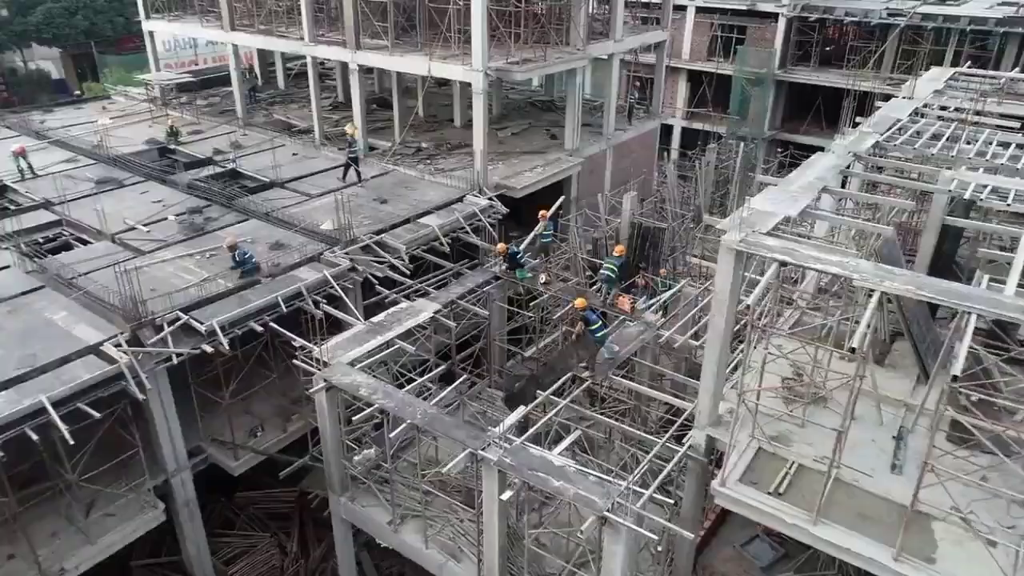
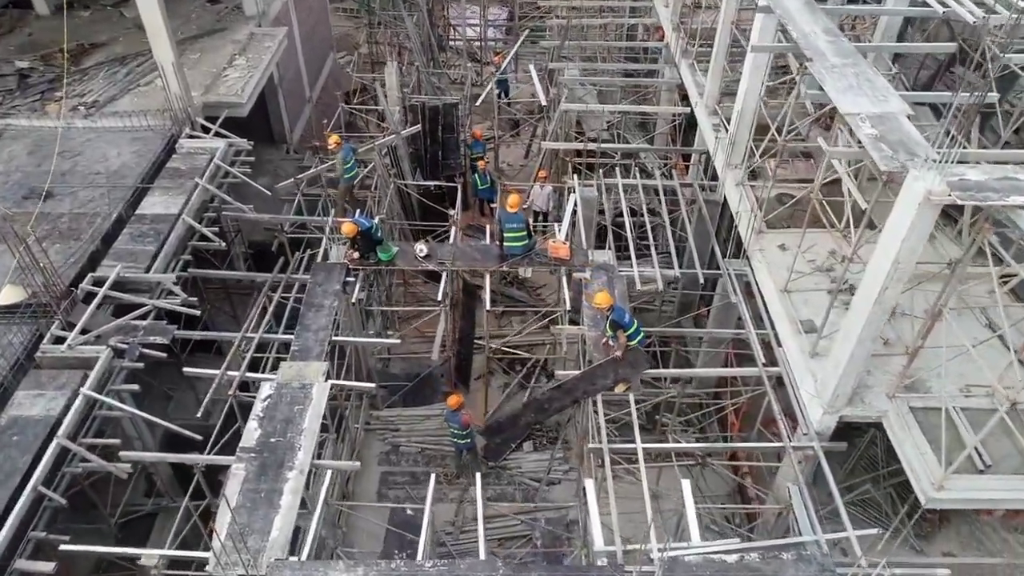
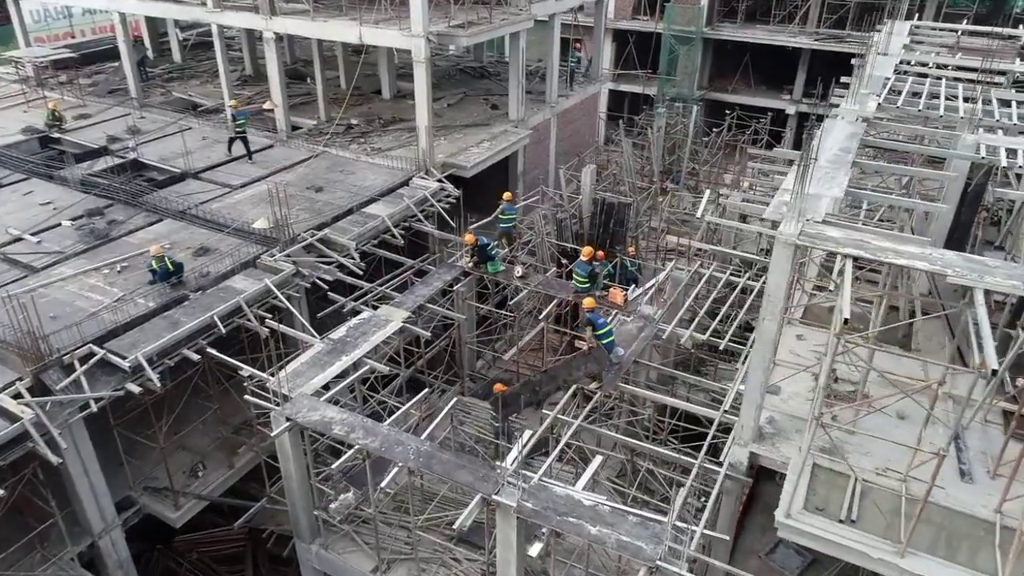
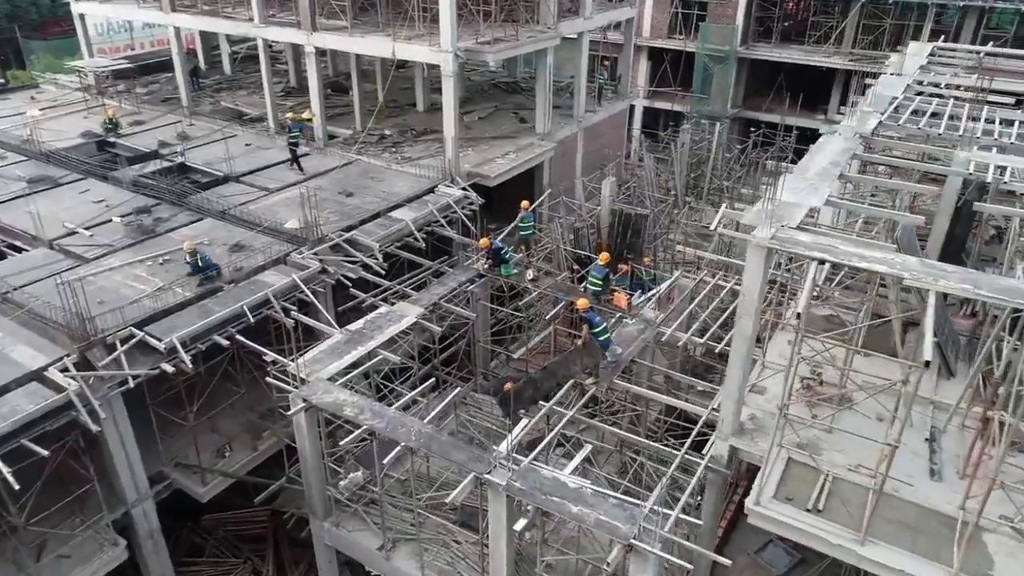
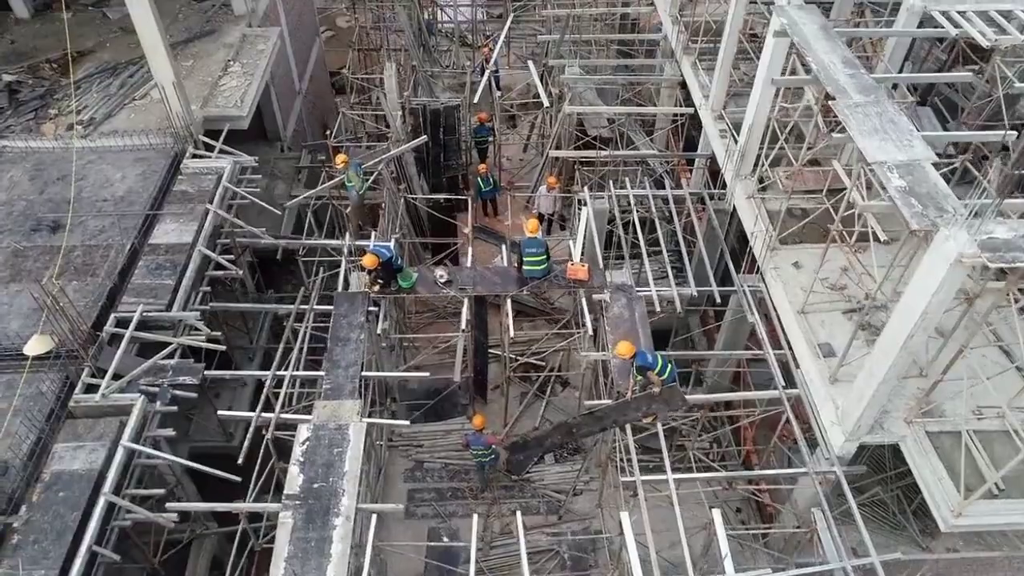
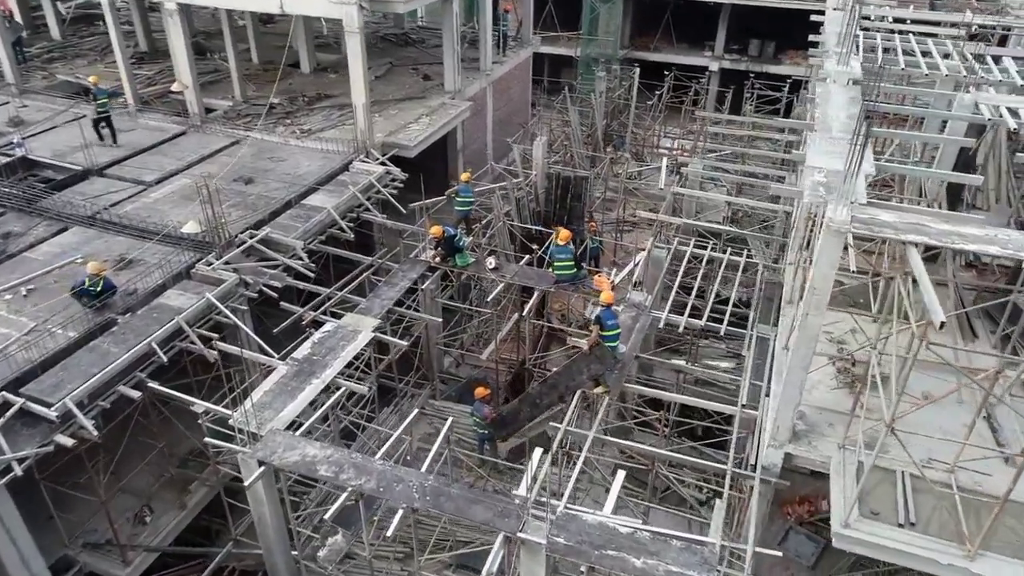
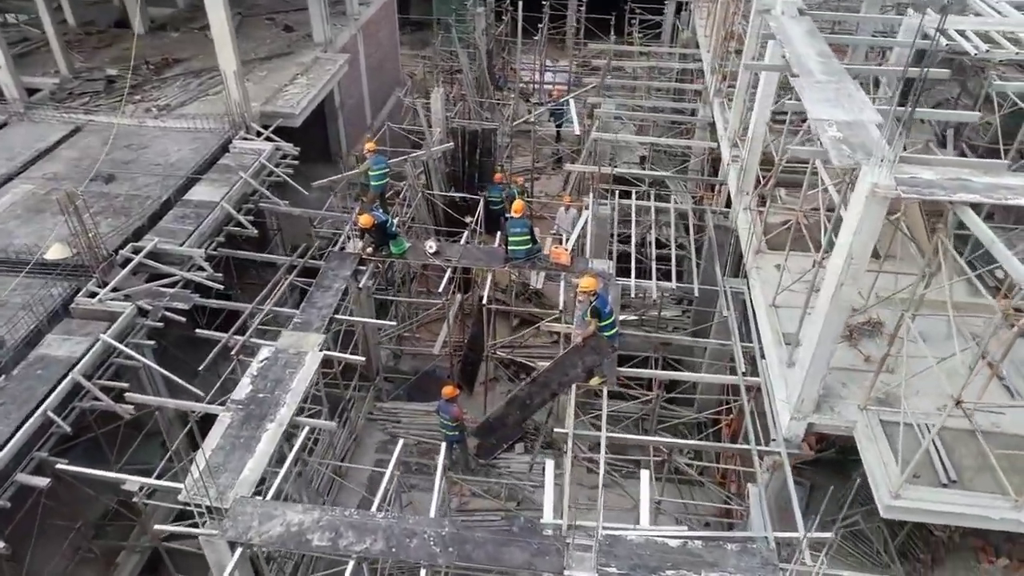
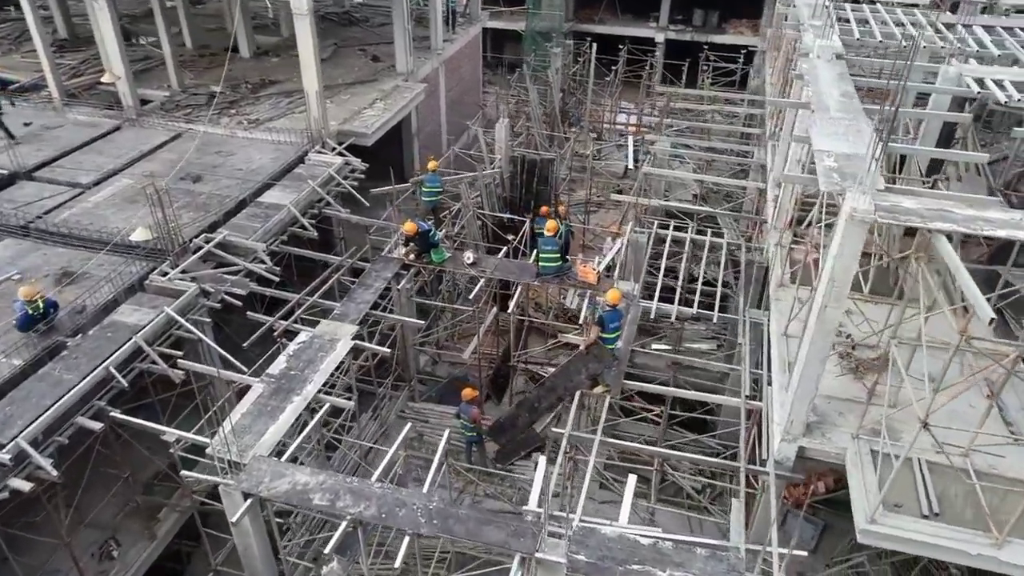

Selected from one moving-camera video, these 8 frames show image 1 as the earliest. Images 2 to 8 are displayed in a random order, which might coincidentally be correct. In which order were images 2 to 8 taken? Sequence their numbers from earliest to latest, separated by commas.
4, 3, 6, 8, 7, 2, 5
